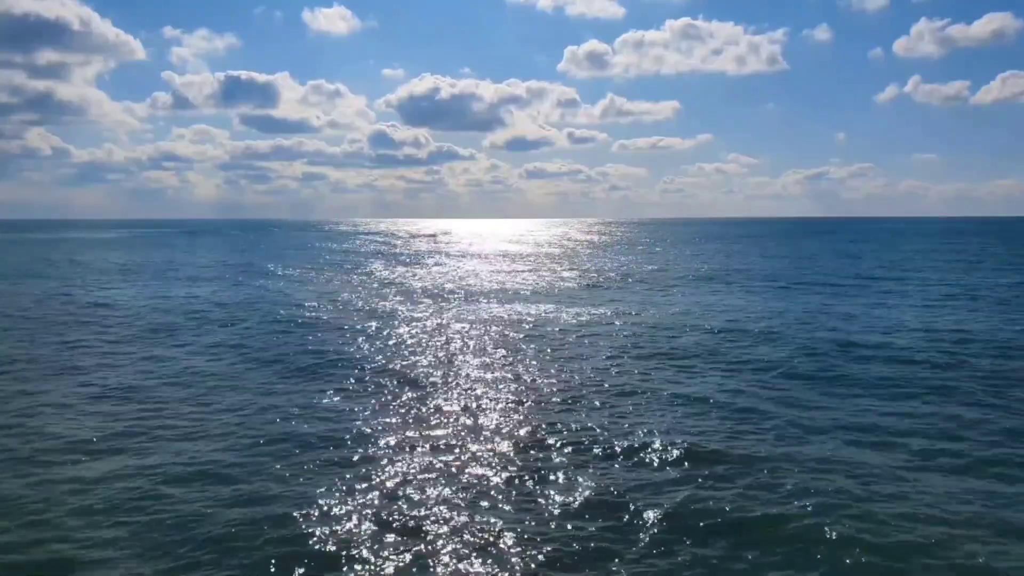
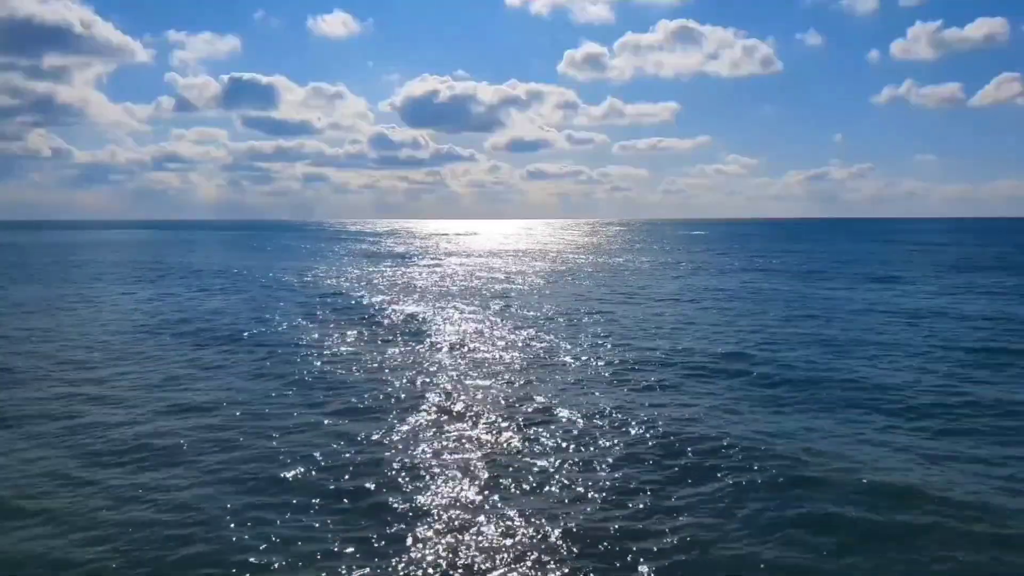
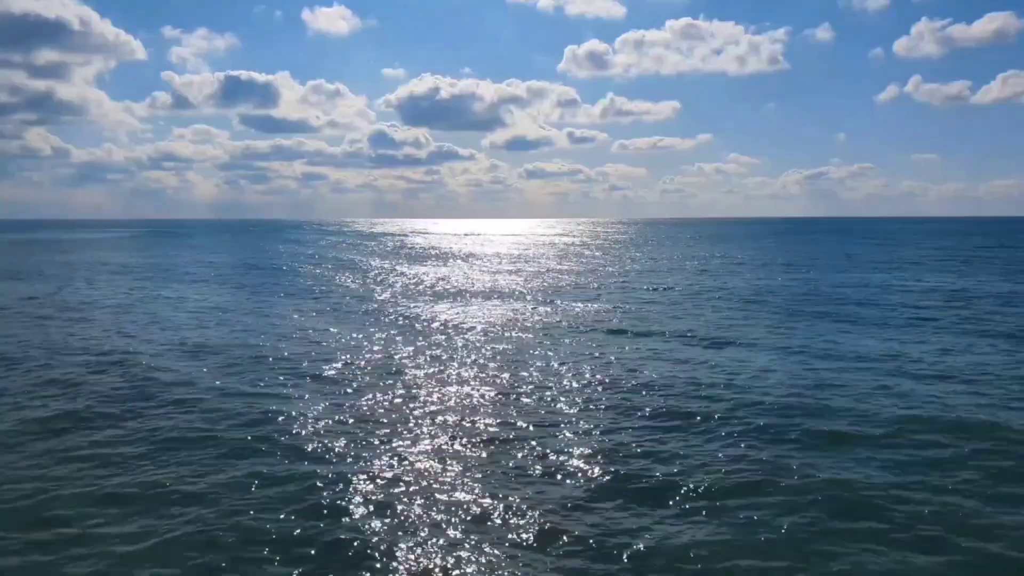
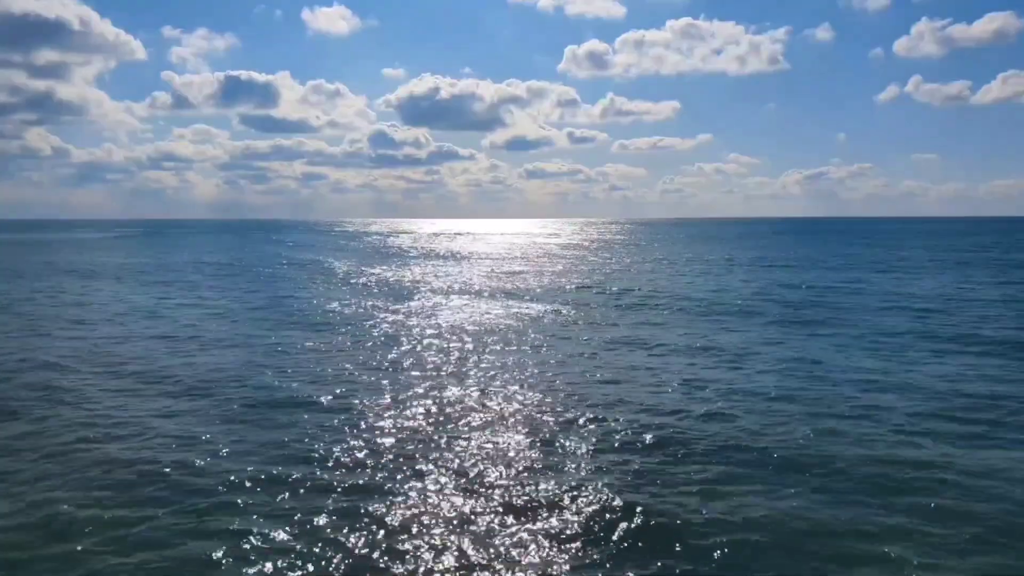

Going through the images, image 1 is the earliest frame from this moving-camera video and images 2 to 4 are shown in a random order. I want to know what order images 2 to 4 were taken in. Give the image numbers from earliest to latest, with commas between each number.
3, 4, 2
